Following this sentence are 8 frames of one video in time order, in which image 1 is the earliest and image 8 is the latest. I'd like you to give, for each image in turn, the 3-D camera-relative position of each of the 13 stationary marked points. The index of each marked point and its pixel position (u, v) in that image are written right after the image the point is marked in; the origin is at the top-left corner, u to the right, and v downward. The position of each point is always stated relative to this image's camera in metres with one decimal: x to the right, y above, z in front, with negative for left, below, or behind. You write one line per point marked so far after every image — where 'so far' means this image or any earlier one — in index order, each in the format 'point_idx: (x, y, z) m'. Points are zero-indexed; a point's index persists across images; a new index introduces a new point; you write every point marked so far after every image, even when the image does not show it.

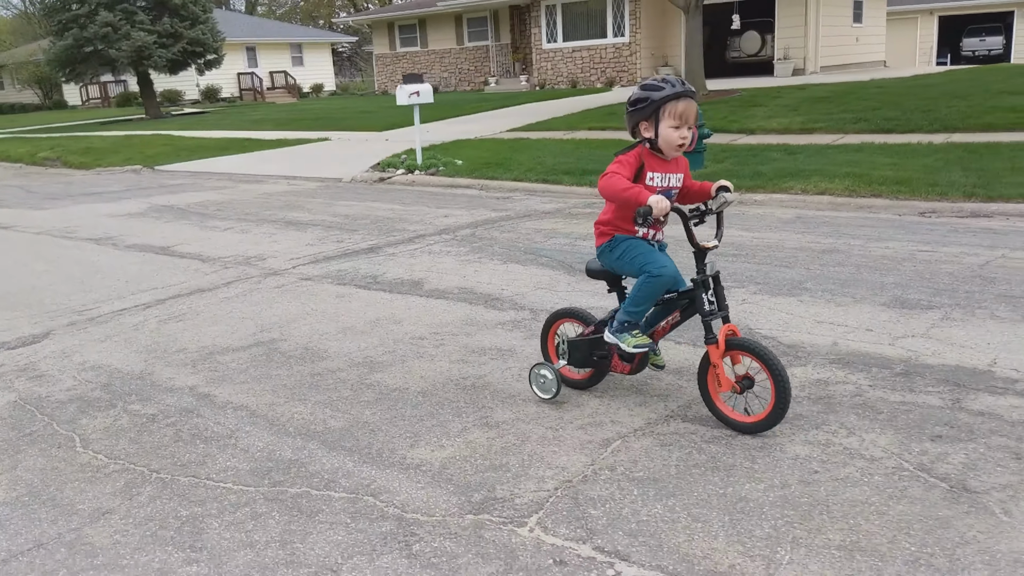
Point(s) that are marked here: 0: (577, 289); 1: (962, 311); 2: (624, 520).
0: (+0.7, 0.0, +6.2) m
1: (+4.1, -0.2, +5.3) m
2: (+0.6, -1.2, +3.1) m
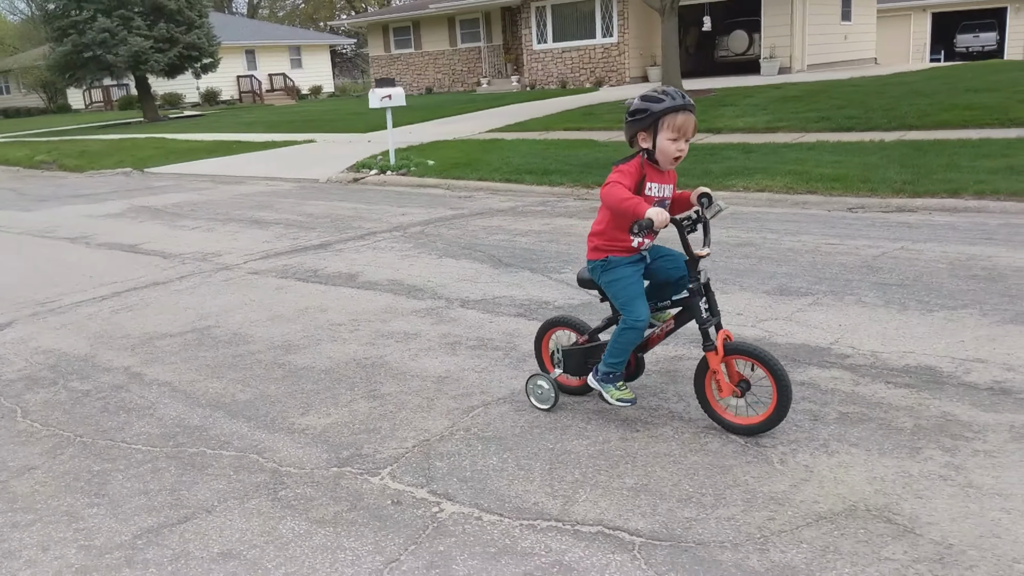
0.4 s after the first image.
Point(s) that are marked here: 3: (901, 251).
0: (-0.2, +0.1, +6.8) m
1: (+3.2, -0.1, +5.8) m
2: (-0.3, -1.1, +3.6) m
3: (+4.8, +0.4, +7.2) m
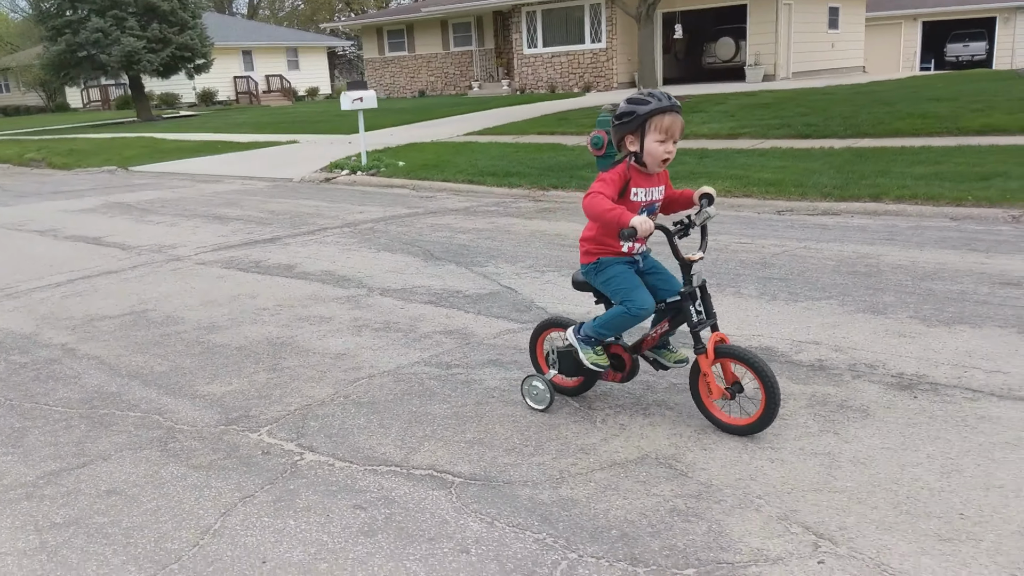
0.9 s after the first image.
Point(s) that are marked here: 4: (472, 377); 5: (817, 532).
0: (-1.1, +0.2, +7.3) m
1: (+2.2, 0.0, +6.3) m
2: (-1.3, -1.0, +4.2) m
3: (+3.9, +0.5, +7.7) m
4: (-0.3, -0.7, +4.7) m
5: (+1.6, -1.3, +3.0) m
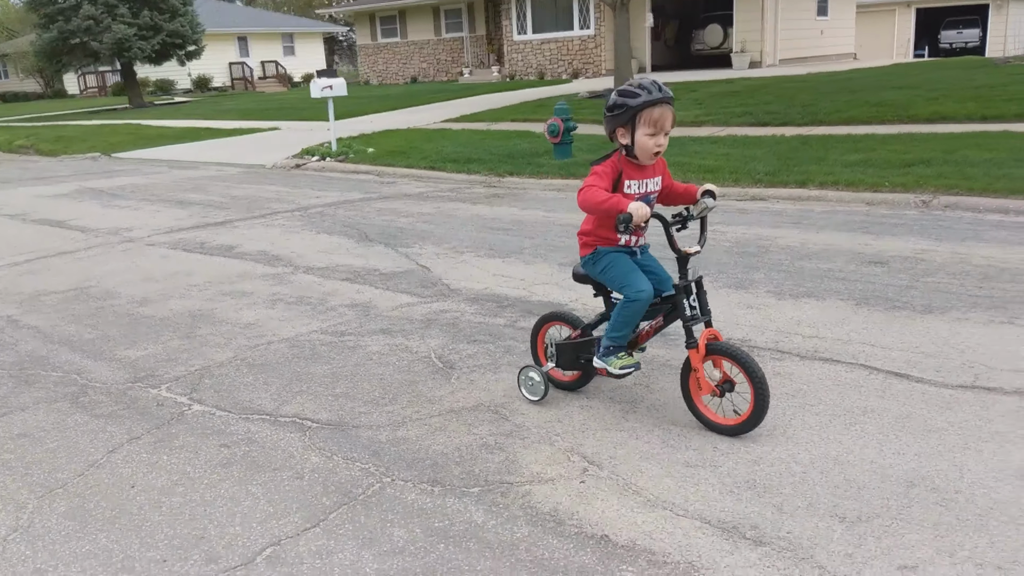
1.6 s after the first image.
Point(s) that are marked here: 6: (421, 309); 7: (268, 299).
0: (-2.2, +0.5, +7.9) m
1: (+1.1, +0.2, +6.9) m
2: (-2.4, -0.8, +4.8) m
3: (+2.8, +0.8, +8.3) m
4: (-1.4, -0.5, +5.3) m
5: (+0.5, -1.1, +3.6) m
6: (-1.0, -0.2, +5.9) m
7: (-2.7, -0.1, +6.4) m
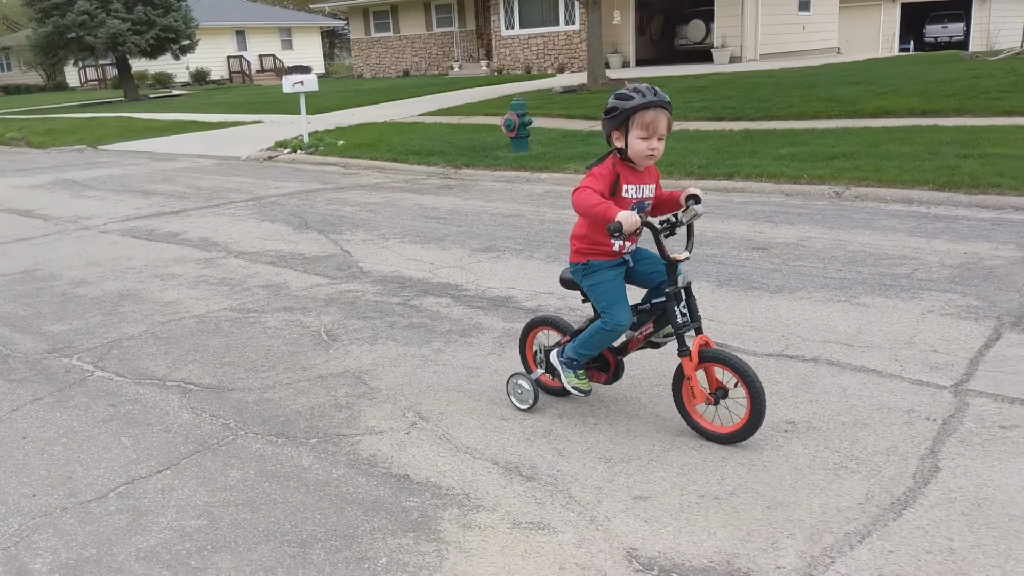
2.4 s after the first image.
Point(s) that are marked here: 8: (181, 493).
0: (-3.3, +0.7, +8.4) m
1: (0.0, +0.4, +7.3) m
2: (-3.6, -0.6, +5.3) m
3: (+1.7, +1.0, +8.7) m
4: (-2.6, -0.3, +5.9) m
5: (-0.7, -0.9, +4.1) m
6: (-2.1, 0.0, +6.4) m
7: (-3.8, +0.1, +6.9) m
8: (-2.1, -1.3, +3.6) m
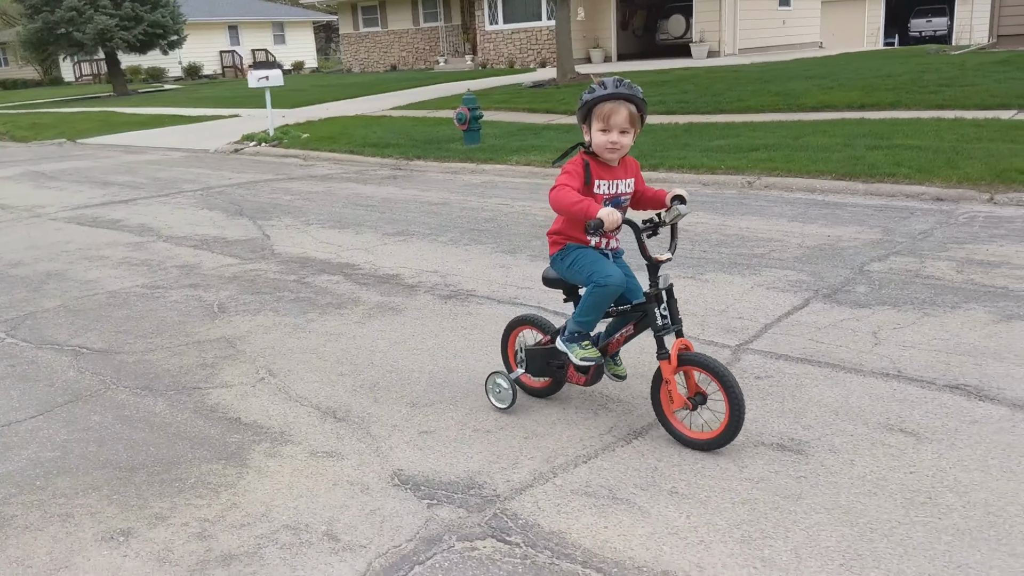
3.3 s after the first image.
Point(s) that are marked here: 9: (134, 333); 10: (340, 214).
0: (-4.6, +1.0, +9.0) m
1: (-1.3, +0.7, +7.9) m
2: (-4.9, -0.4, +5.9) m
3: (+0.4, +1.3, +9.3) m
4: (-3.9, -0.1, +6.4) m
5: (-2.0, -0.7, +4.7) m
6: (-3.4, +0.2, +7.0) m
7: (-5.1, +0.3, +7.5) m
8: (-3.4, -1.0, +4.2) m
9: (-3.6, -0.4, +5.5) m
10: (-2.8, +1.2, +9.3) m
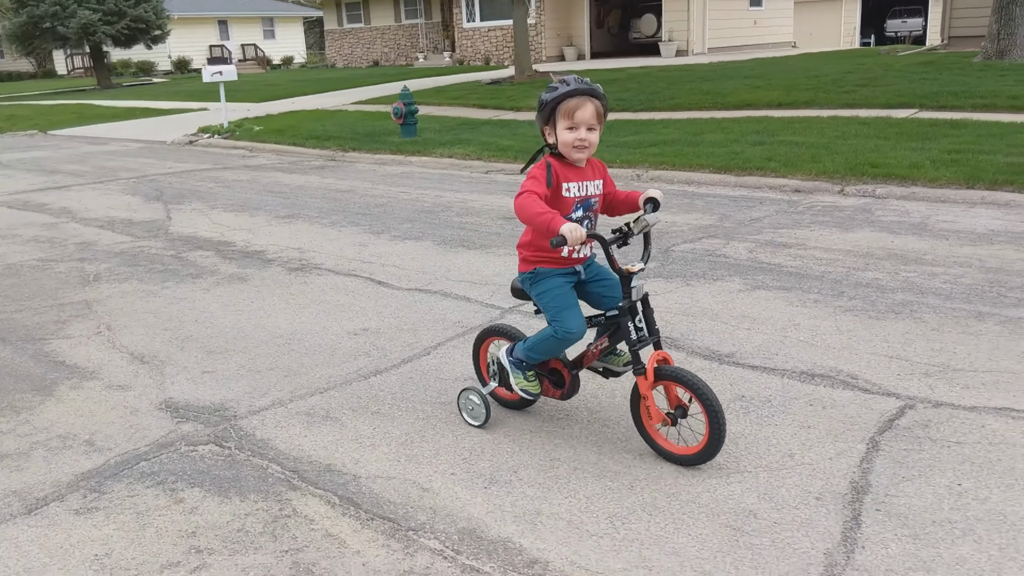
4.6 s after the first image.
0: (-6.5, +1.4, +9.7) m
1: (-3.1, +1.0, +8.7) m
2: (-6.7, 0.0, +6.7) m
3: (-1.5, +1.6, +10.0) m
4: (-5.8, +0.3, +7.2) m
5: (-3.9, -0.4, +5.5) m
6: (-5.3, +0.6, +7.8) m
7: (-7.0, +0.7, +8.3) m
8: (-5.3, -0.7, +5.0) m
9: (-5.5, -0.1, +6.3) m
10: (-4.6, +1.5, +10.1) m
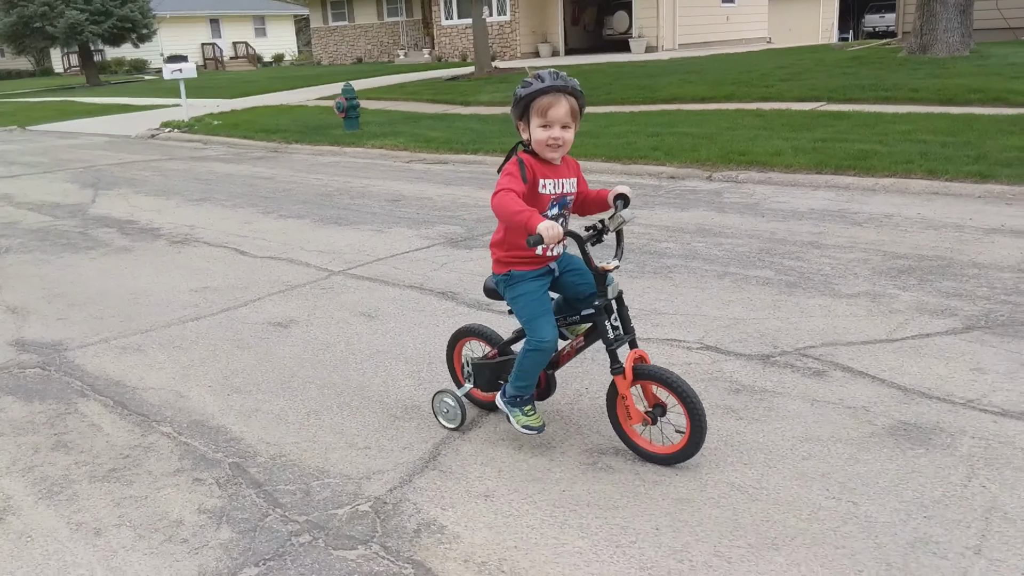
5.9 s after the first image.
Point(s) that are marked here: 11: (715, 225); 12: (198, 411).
0: (-8.4, +1.8, +10.7) m
1: (-5.1, +1.4, +9.7) m
2: (-8.7, +0.4, +7.7) m
3: (-3.4, +2.0, +11.0) m
4: (-7.7, +0.7, +8.2) m
5: (-5.8, 0.0, +6.5) m
6: (-7.2, +1.0, +8.8) m
7: (-8.9, +1.1, +9.3) m
8: (-7.2, -0.3, +6.0) m
9: (-7.5, +0.3, +7.3) m
10: (-6.5, +1.9, +11.0) m
11: (+2.8, +0.9, +7.8) m
12: (-2.3, -0.9, +4.1) m
